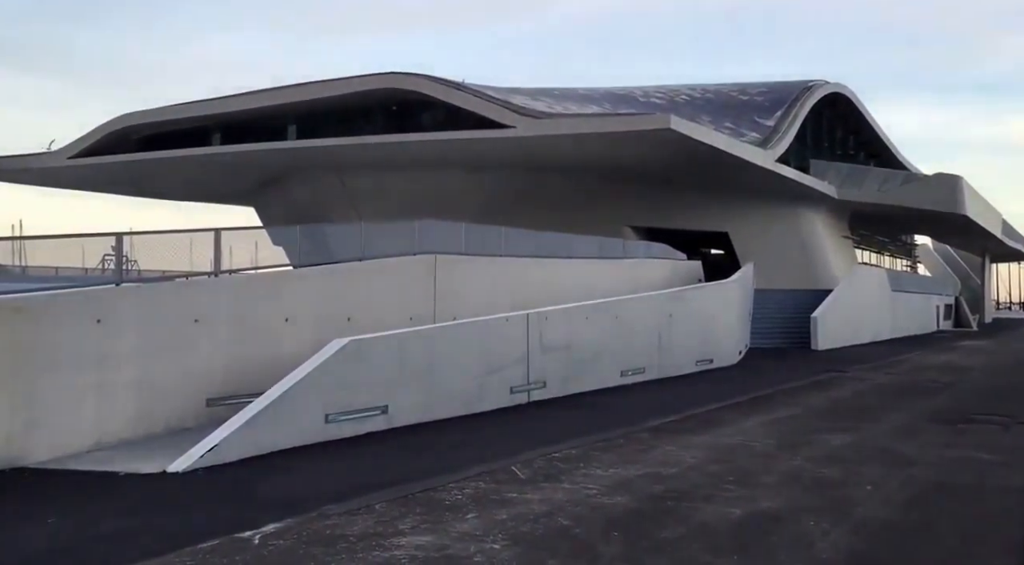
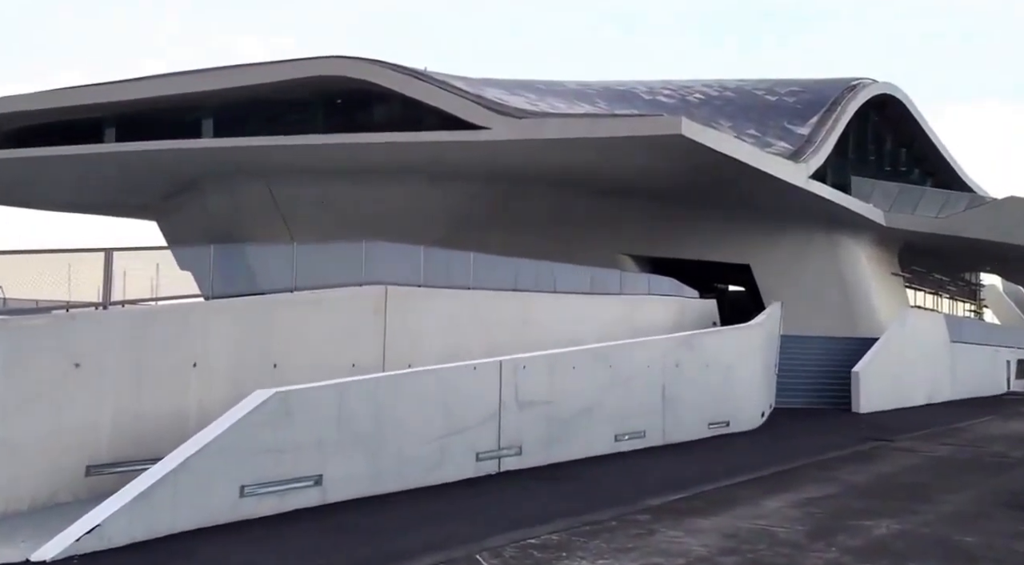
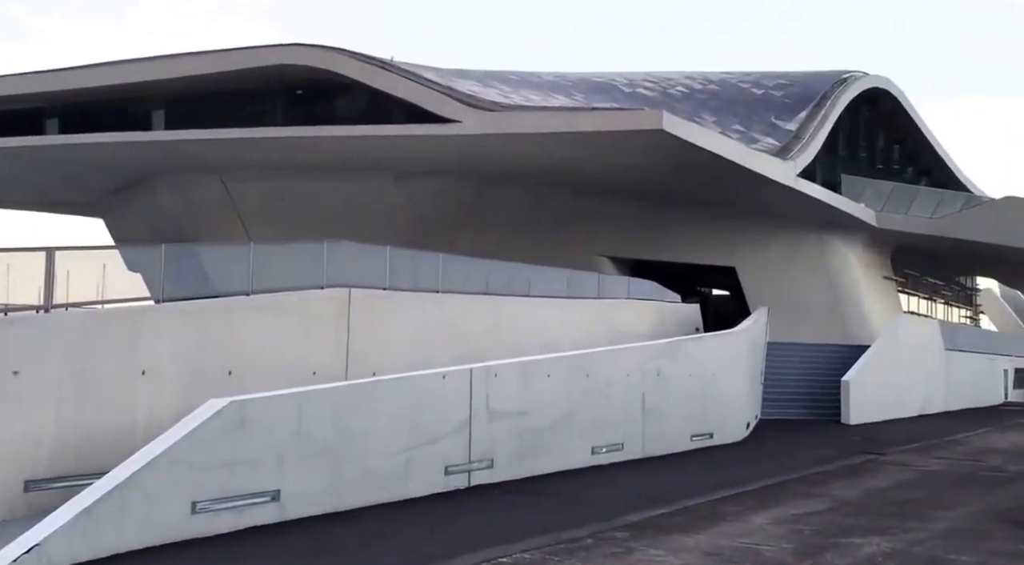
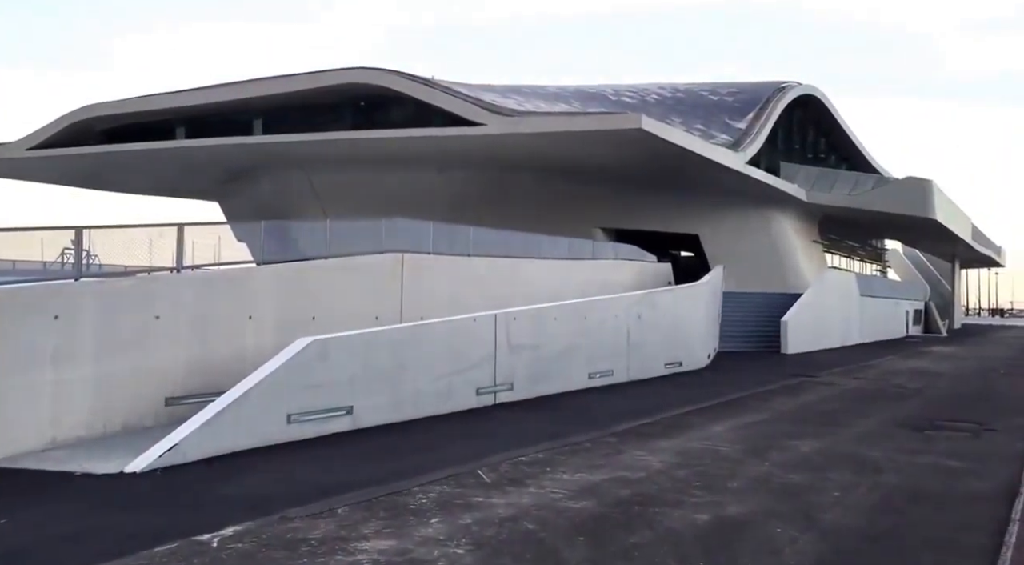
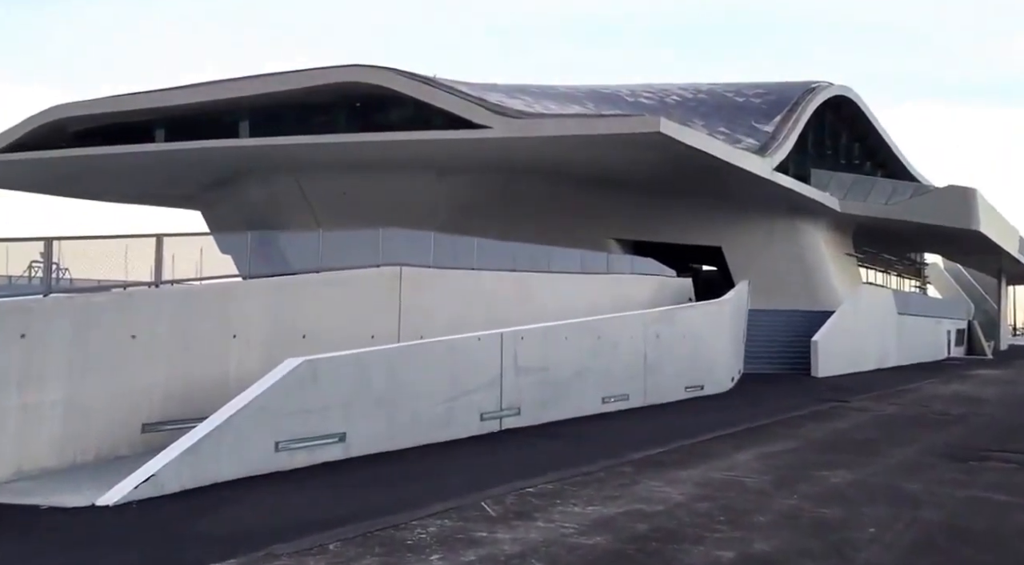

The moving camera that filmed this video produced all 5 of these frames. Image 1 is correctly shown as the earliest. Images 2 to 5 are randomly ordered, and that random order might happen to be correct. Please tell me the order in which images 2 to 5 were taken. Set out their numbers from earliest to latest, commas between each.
4, 5, 2, 3
